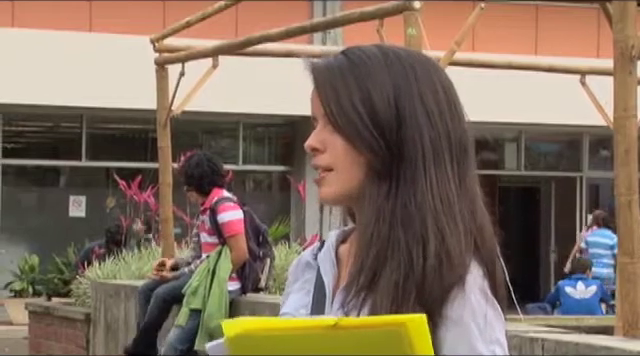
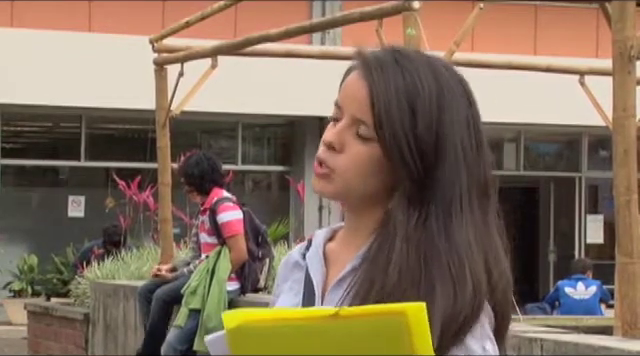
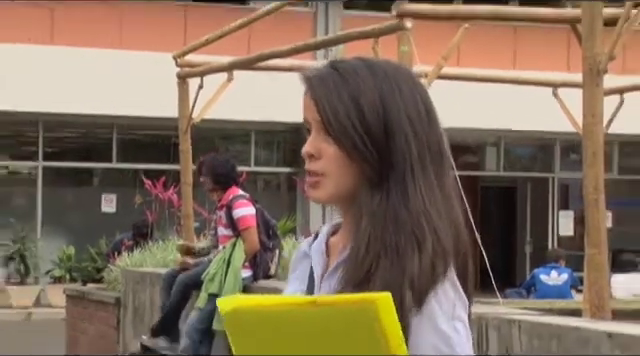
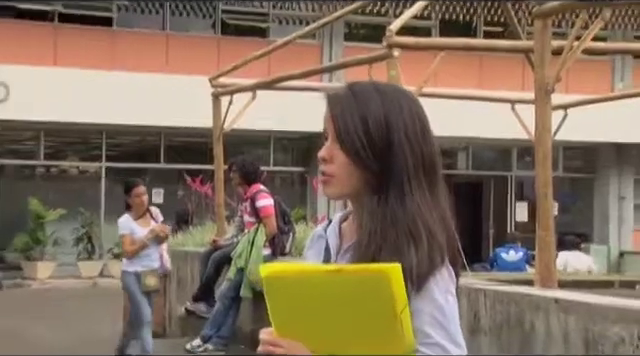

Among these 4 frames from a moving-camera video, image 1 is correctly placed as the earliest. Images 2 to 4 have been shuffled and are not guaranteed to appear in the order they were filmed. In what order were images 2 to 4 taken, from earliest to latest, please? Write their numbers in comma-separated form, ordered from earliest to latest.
2, 3, 4
